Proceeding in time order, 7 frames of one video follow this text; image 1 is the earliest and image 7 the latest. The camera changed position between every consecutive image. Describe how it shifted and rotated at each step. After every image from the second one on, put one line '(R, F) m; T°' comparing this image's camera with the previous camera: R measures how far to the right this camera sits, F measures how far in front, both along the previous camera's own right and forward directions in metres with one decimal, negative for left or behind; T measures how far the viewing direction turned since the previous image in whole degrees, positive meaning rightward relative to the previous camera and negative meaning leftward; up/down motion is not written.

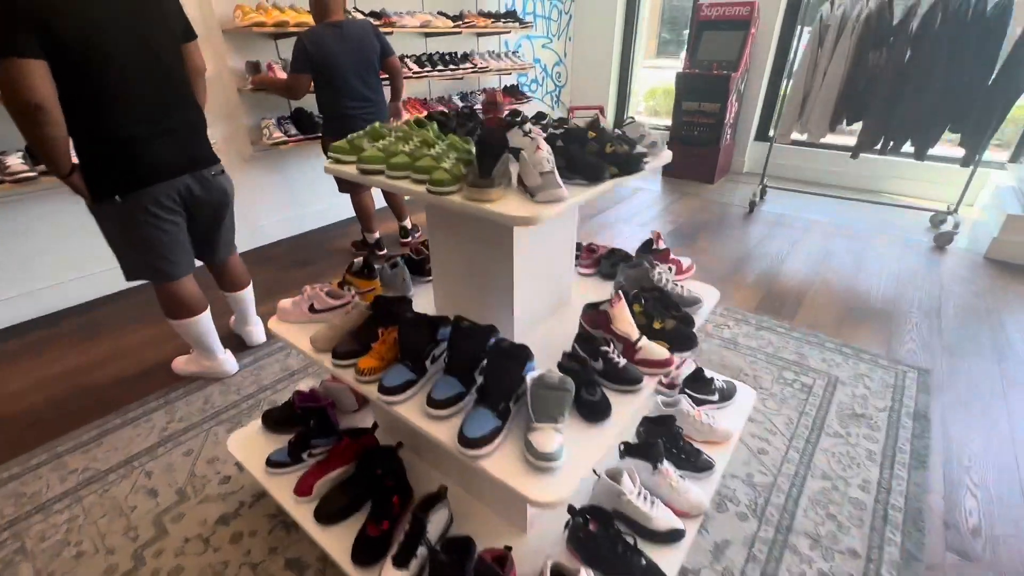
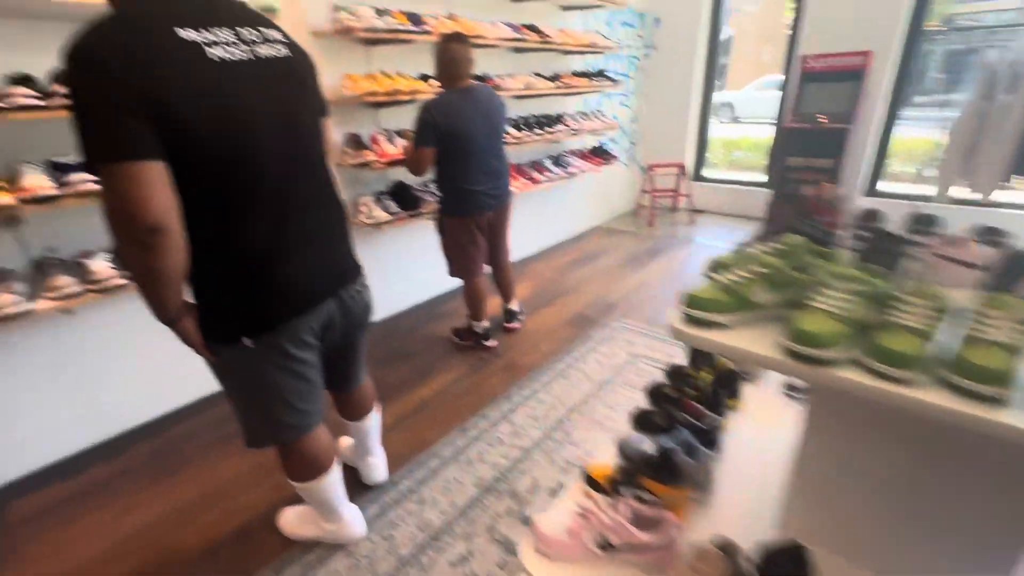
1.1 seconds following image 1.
(-0.7, +0.5) m; -2°
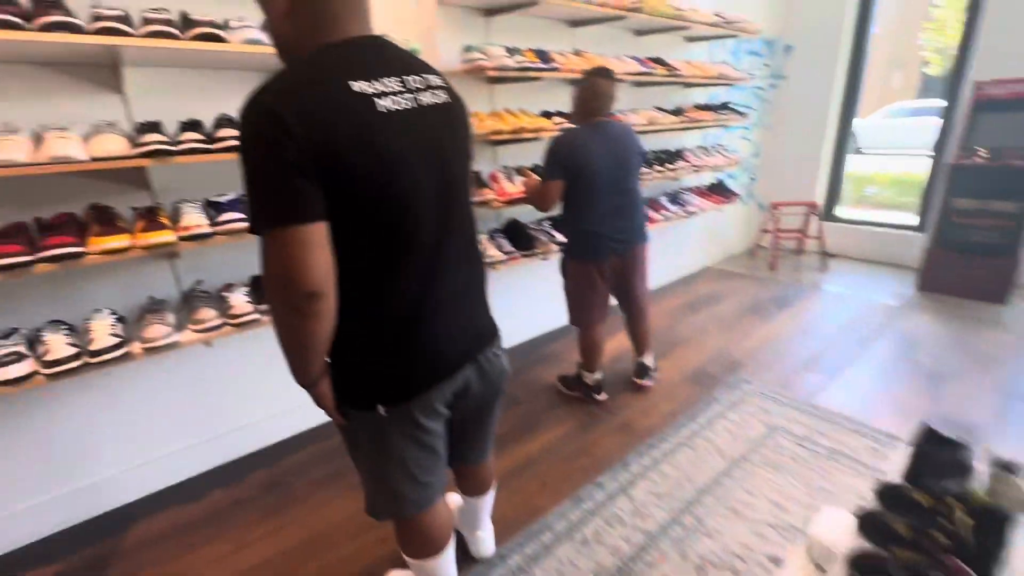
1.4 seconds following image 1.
(-0.2, +0.1) m; -10°
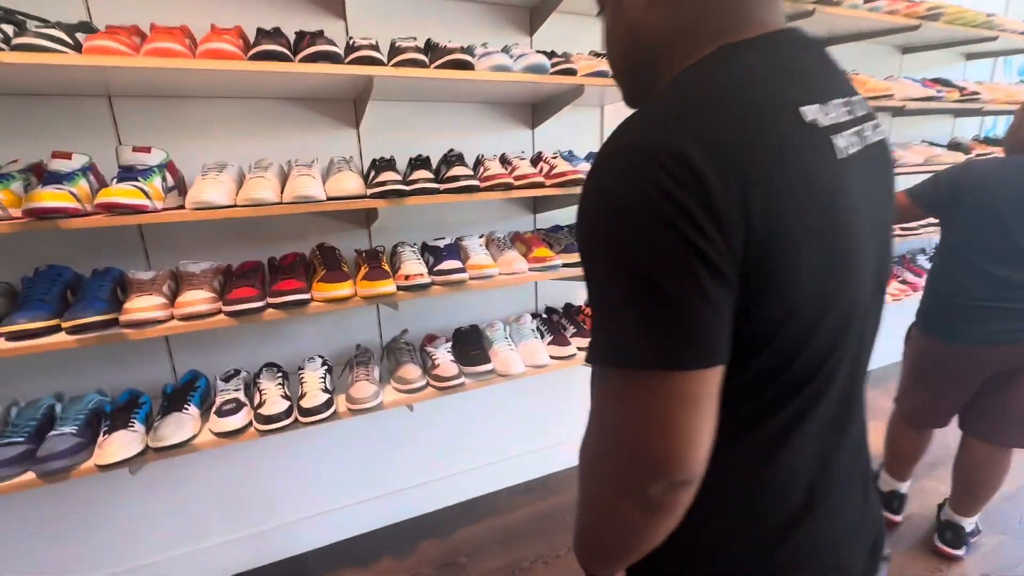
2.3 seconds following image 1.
(-0.4, +0.3) m; -15°
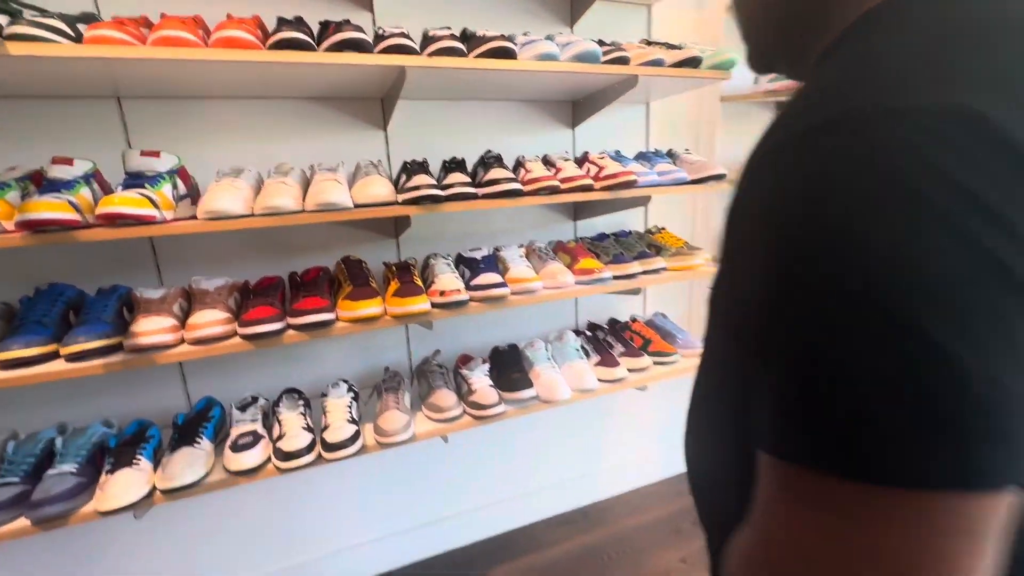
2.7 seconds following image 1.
(-0.1, +0.2) m; -2°
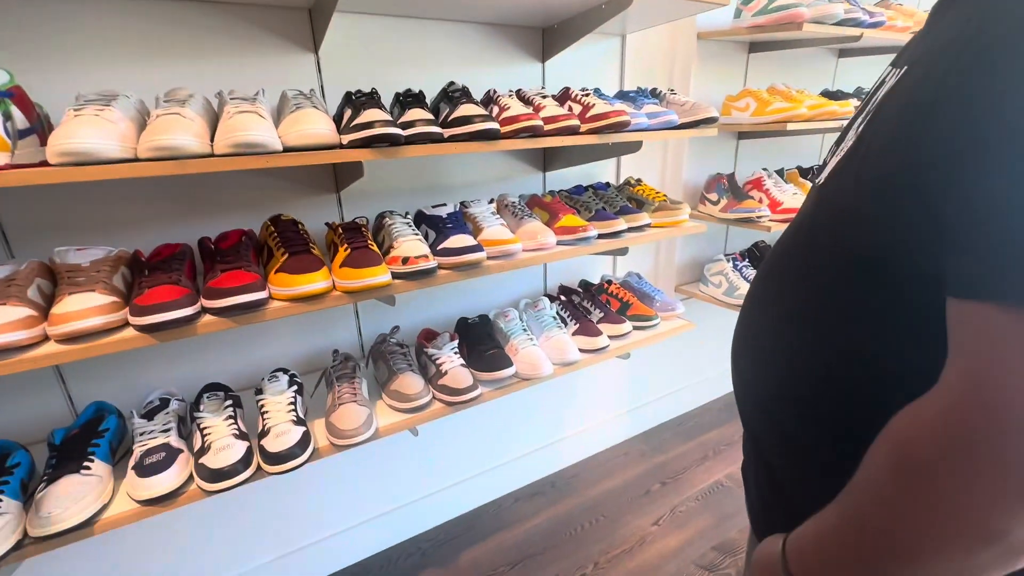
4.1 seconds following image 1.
(-0.1, +0.2) m; +8°
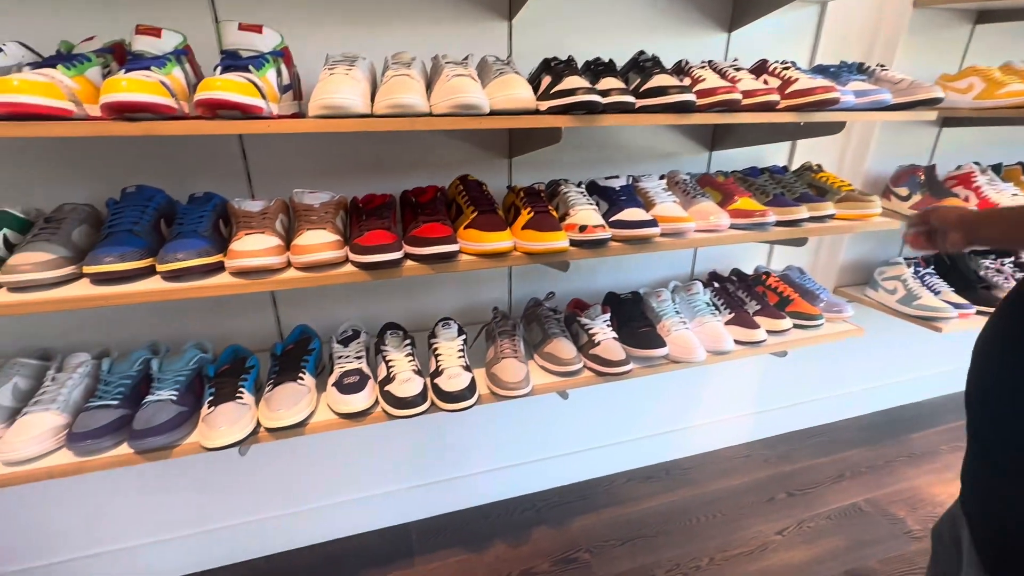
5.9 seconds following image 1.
(-0.2, 0.0) m; -12°
